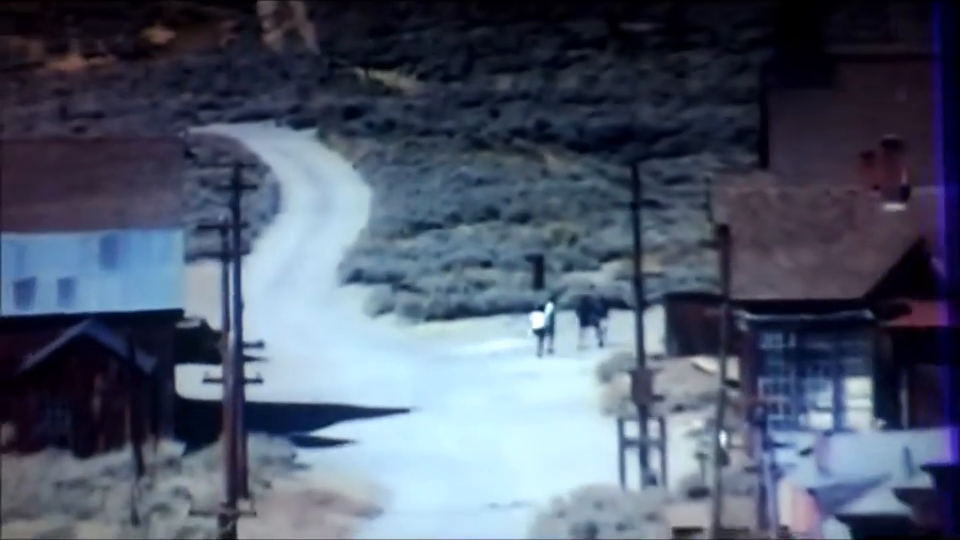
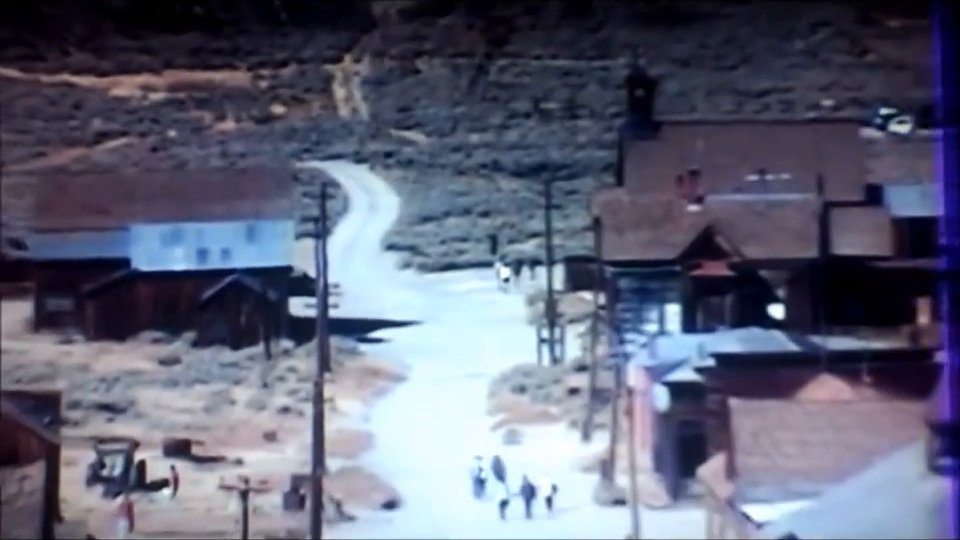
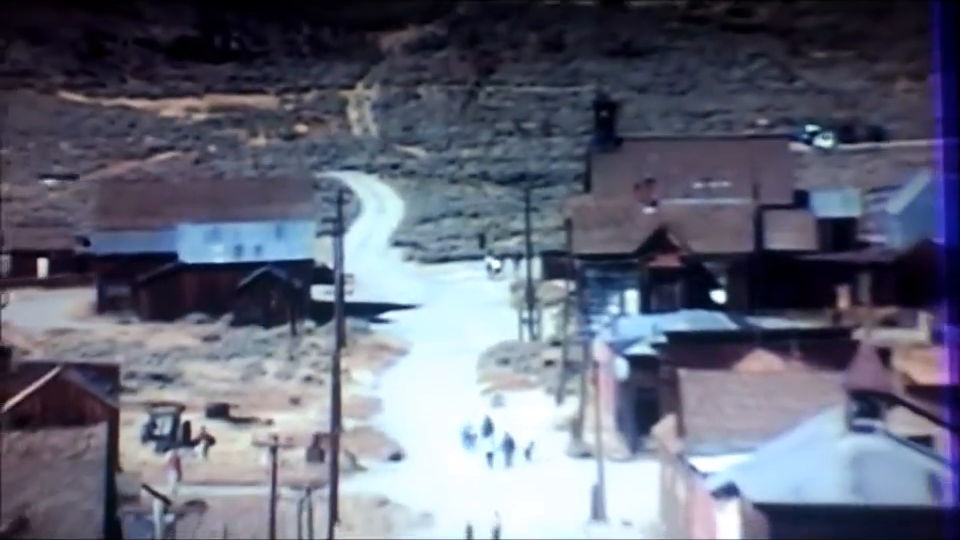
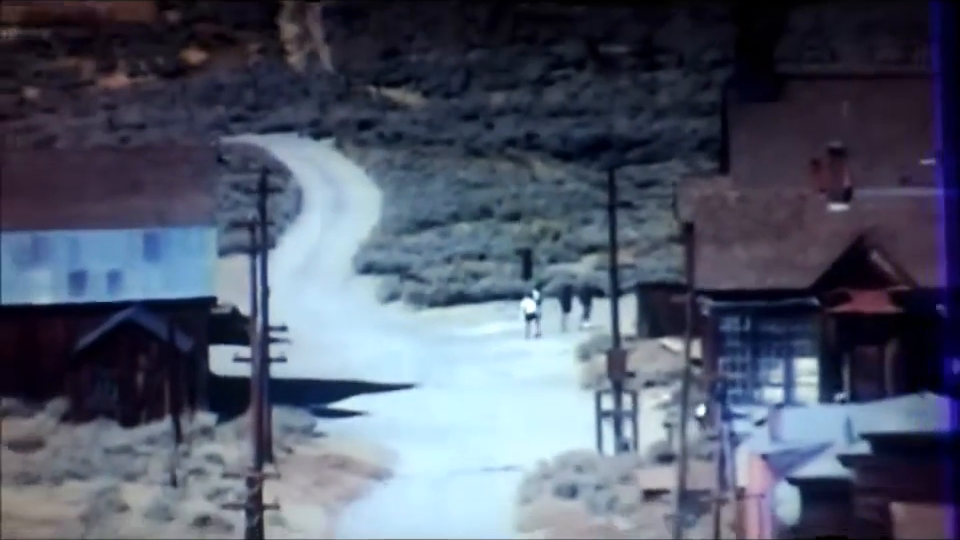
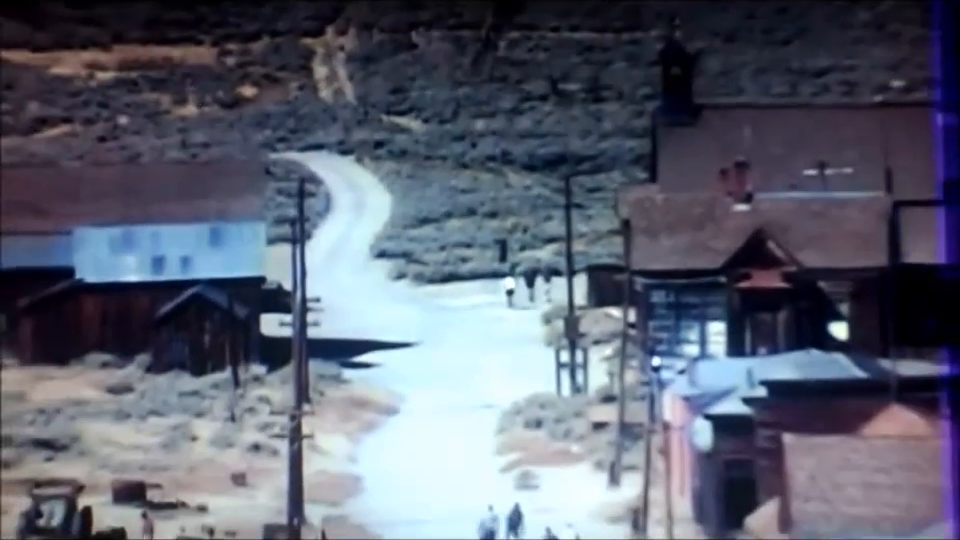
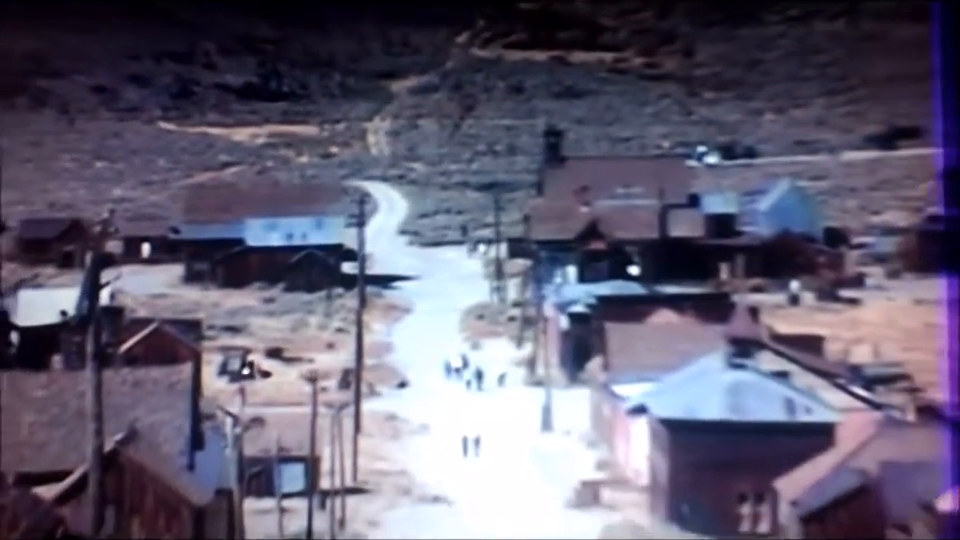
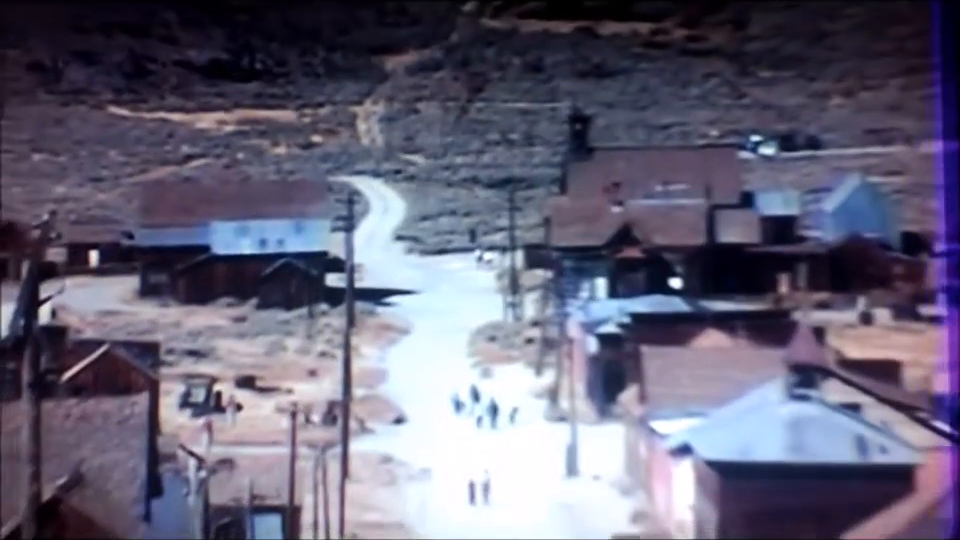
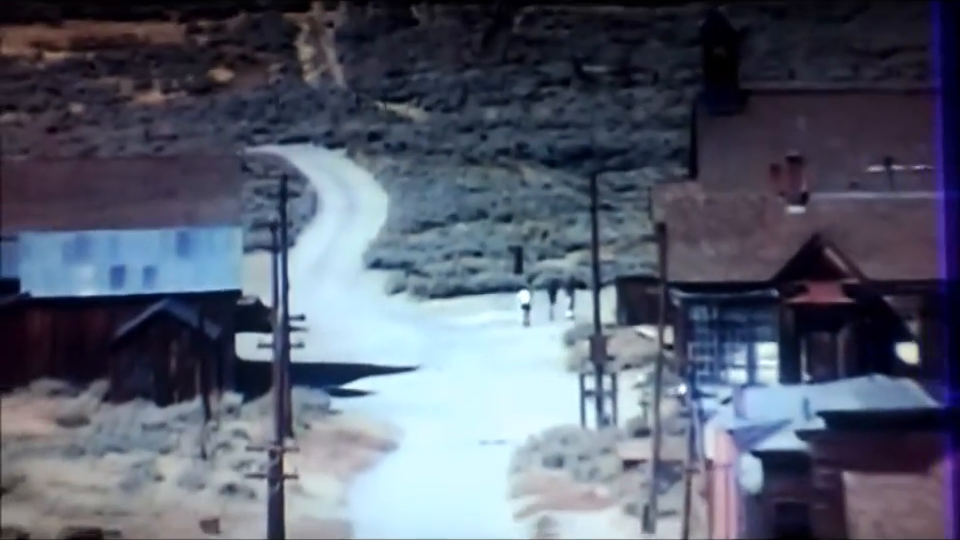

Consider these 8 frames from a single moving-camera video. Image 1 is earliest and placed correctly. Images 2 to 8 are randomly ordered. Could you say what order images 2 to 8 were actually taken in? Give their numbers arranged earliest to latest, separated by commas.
4, 8, 5, 2, 3, 7, 6
